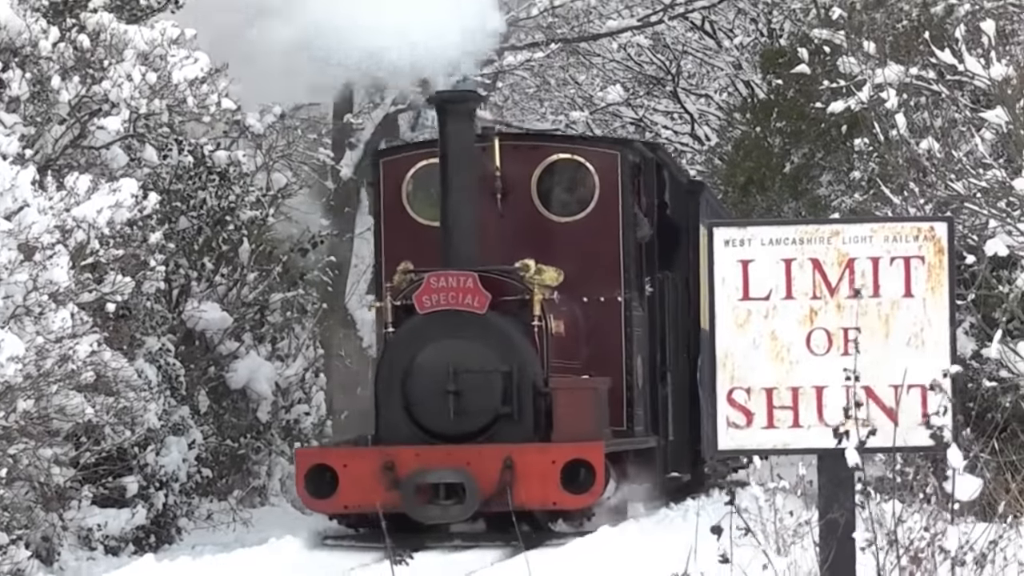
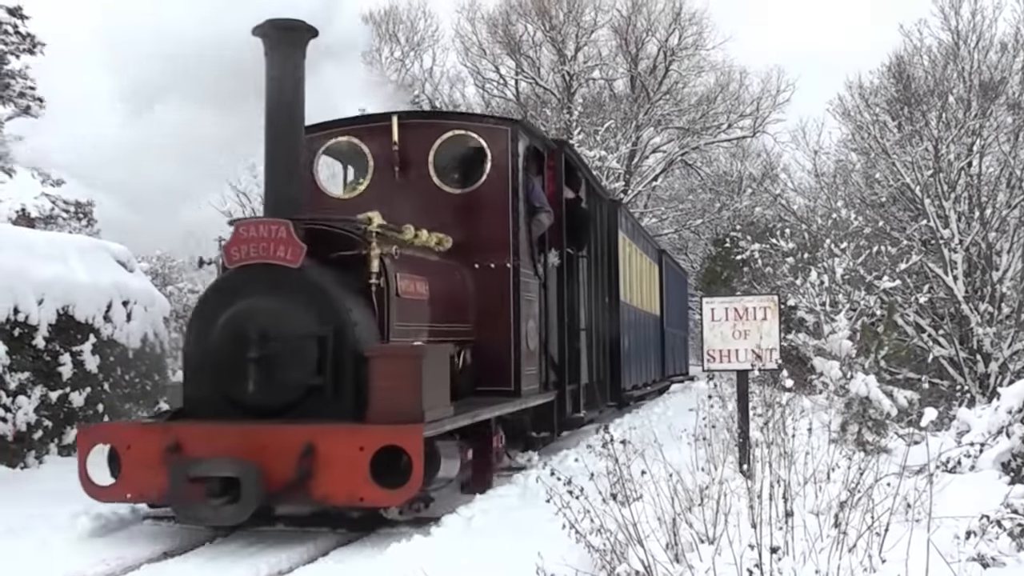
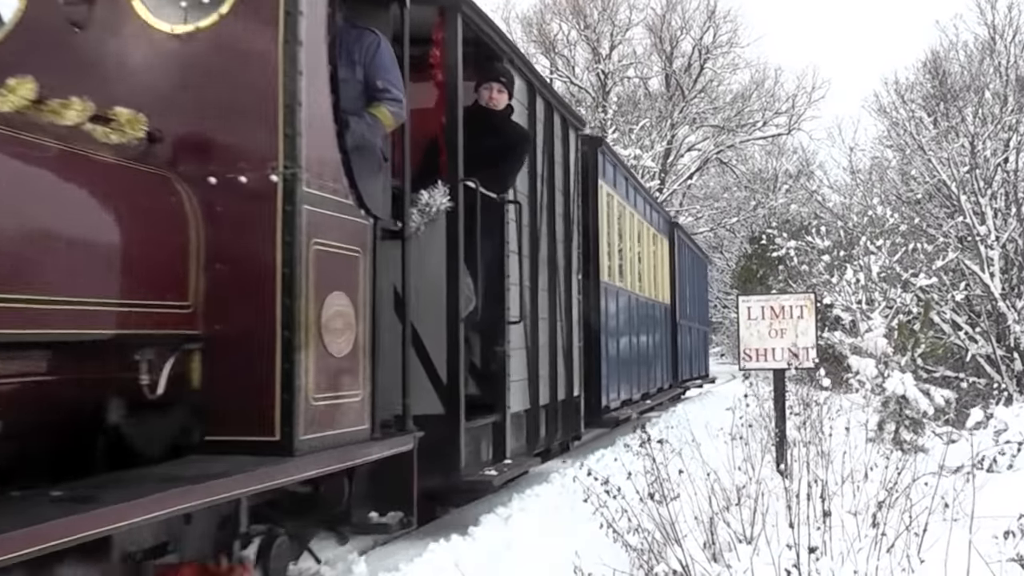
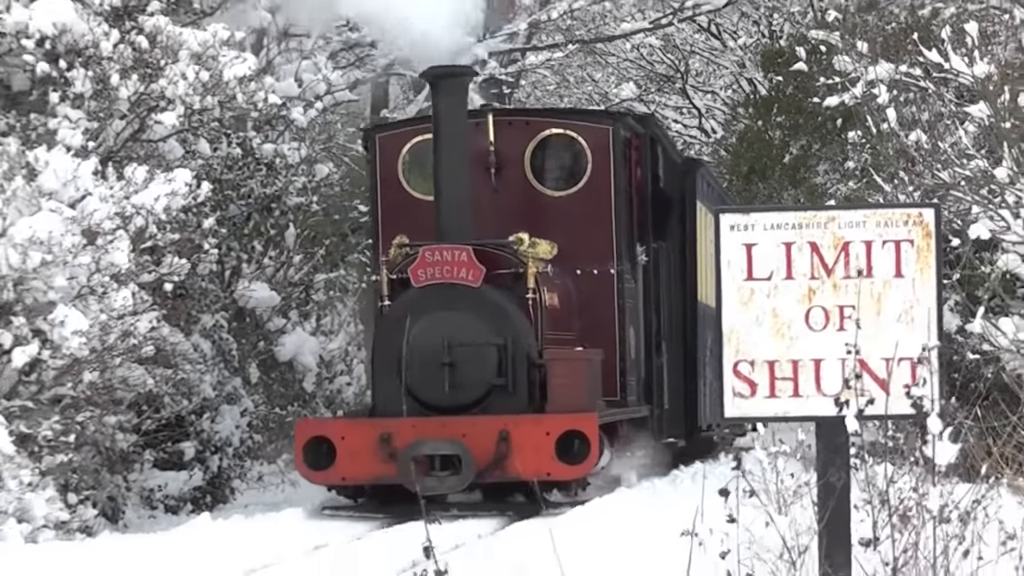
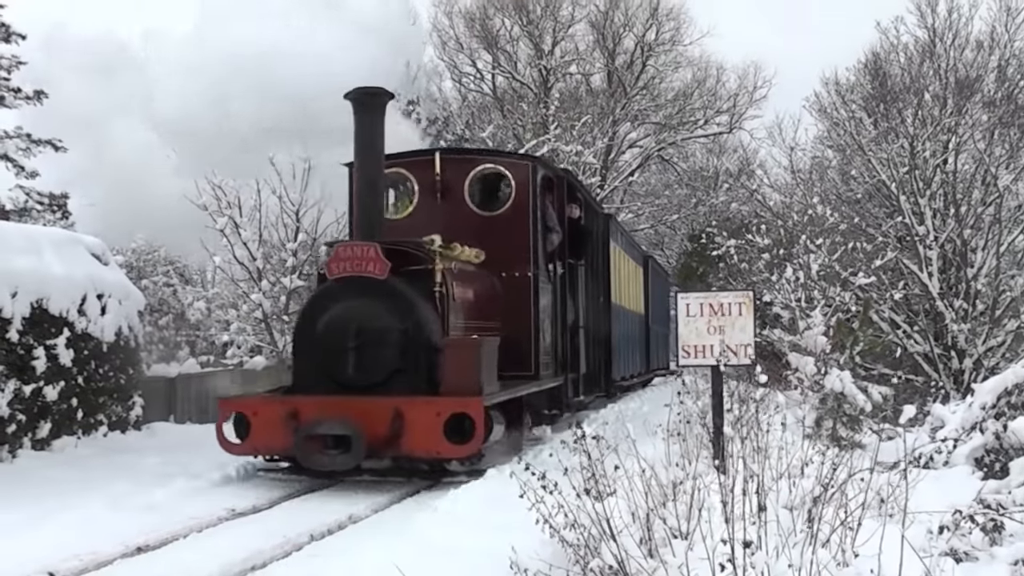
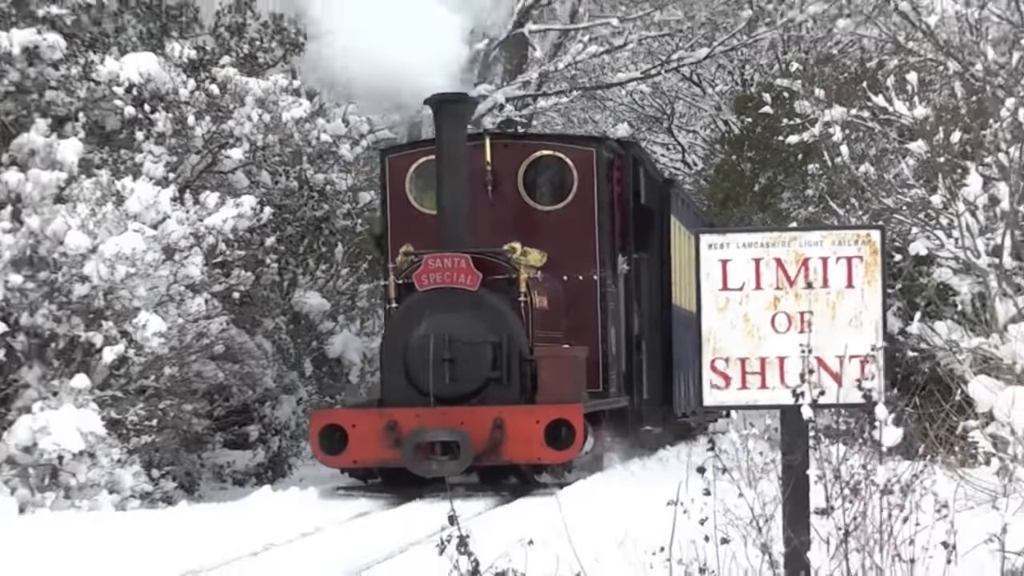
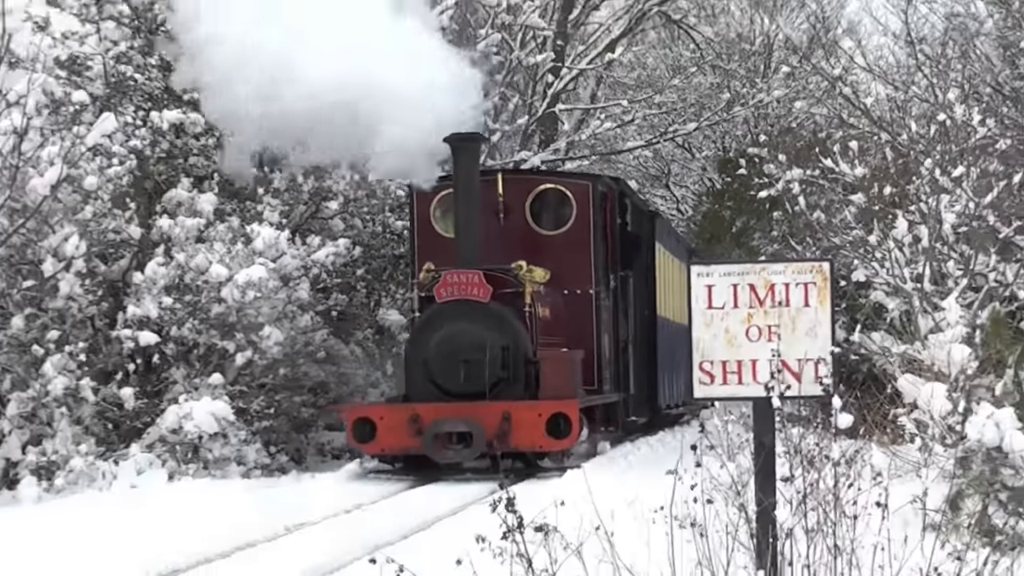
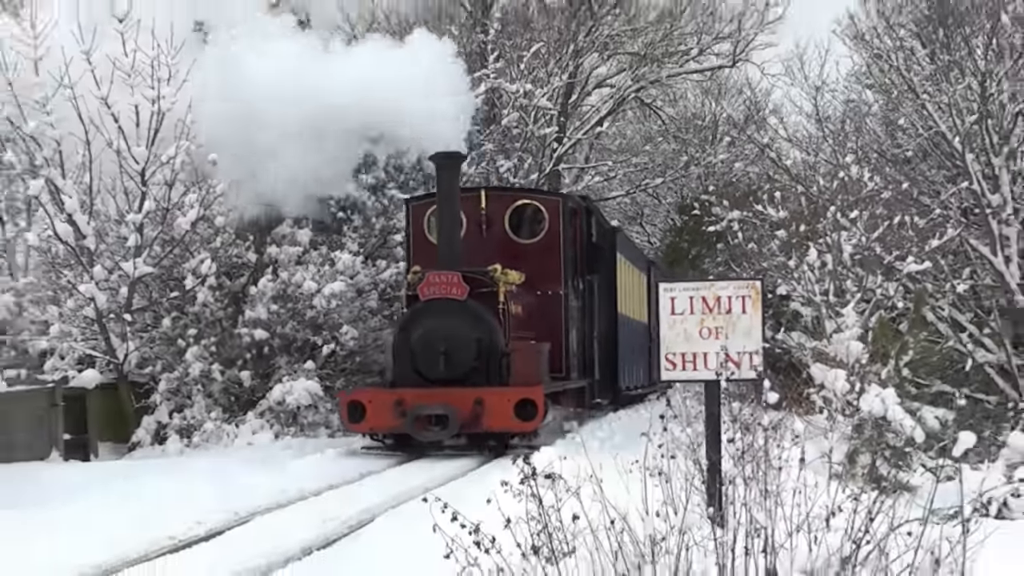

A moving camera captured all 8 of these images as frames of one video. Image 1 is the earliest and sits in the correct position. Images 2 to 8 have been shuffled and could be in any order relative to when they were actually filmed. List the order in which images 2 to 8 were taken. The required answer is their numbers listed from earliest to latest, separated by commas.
4, 6, 7, 8, 5, 2, 3
